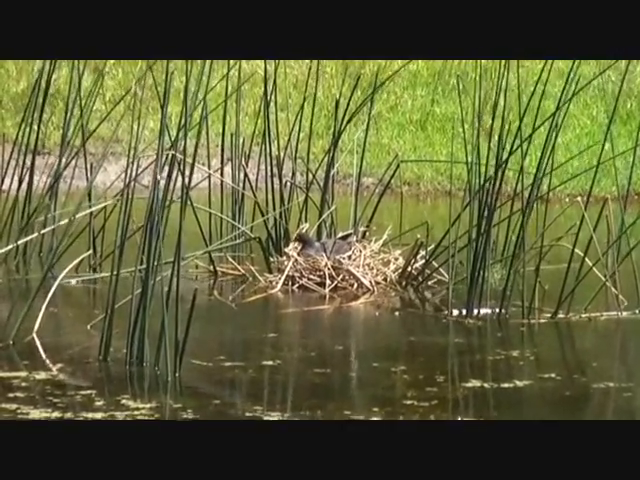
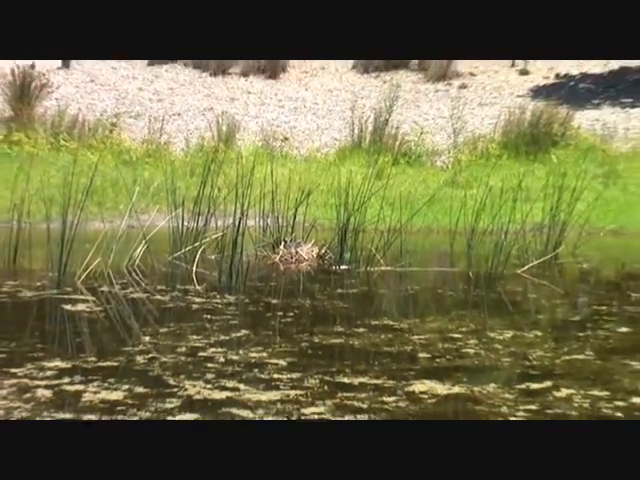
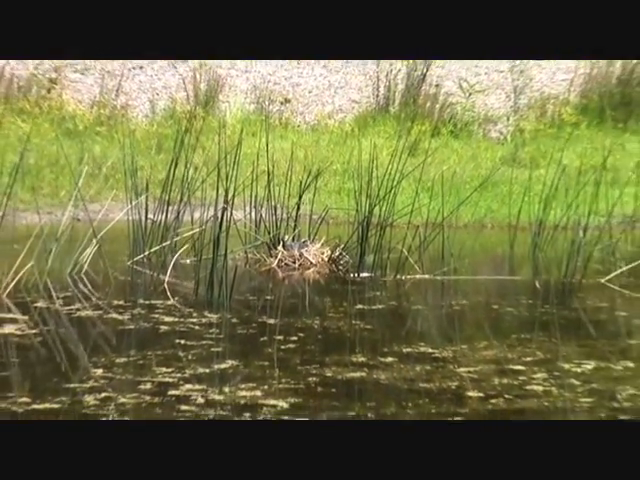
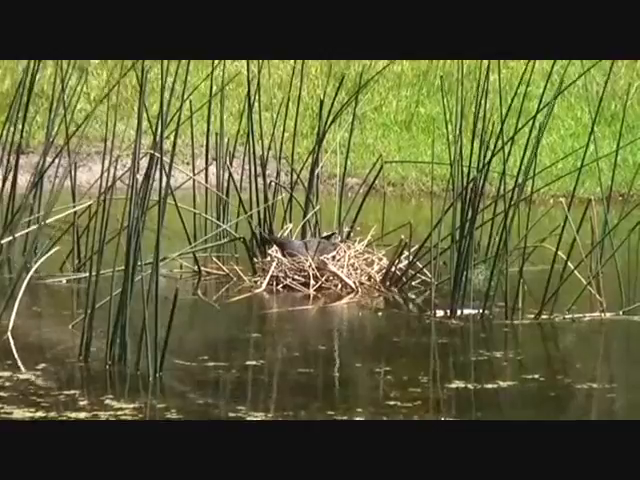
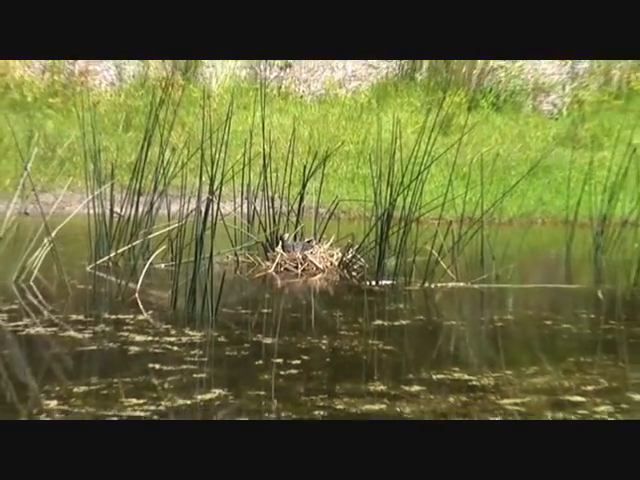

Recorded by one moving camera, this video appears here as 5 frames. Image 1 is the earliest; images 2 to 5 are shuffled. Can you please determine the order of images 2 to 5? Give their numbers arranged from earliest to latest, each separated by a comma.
4, 5, 3, 2
